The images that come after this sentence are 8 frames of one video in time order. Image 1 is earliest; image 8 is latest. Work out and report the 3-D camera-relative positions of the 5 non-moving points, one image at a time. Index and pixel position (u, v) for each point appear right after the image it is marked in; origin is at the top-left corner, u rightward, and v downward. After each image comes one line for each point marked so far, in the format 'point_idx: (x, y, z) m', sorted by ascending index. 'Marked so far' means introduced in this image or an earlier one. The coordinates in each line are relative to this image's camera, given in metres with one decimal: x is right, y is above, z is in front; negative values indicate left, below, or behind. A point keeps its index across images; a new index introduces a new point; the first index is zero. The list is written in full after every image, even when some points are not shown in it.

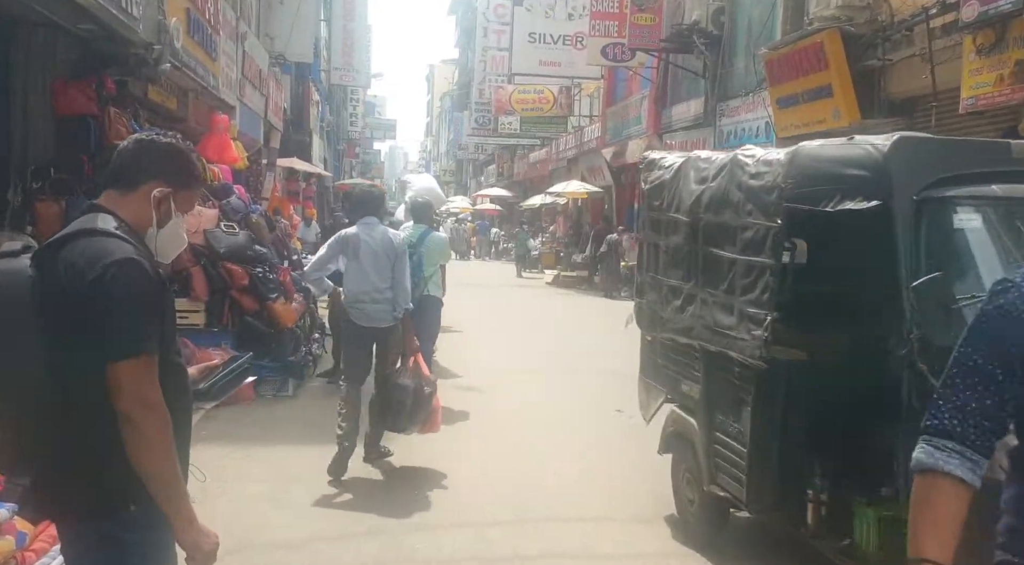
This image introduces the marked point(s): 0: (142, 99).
0: (-3.8, +1.9, +10.0) m
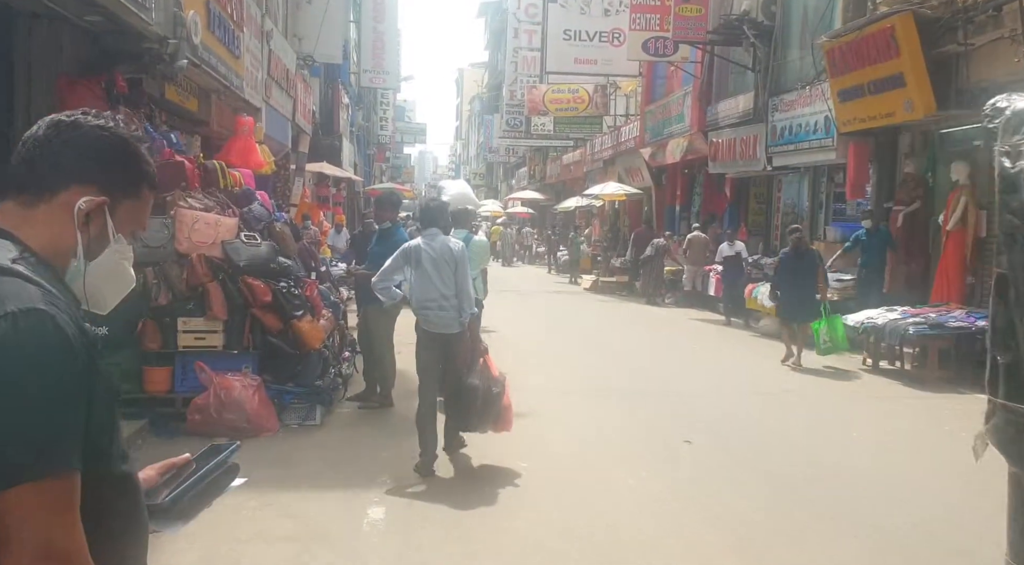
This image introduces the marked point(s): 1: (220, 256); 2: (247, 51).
0: (-3.4, +1.7, +9.2) m
1: (-2.1, +0.2, +7.0) m
2: (-3.2, +2.8, +11.9) m
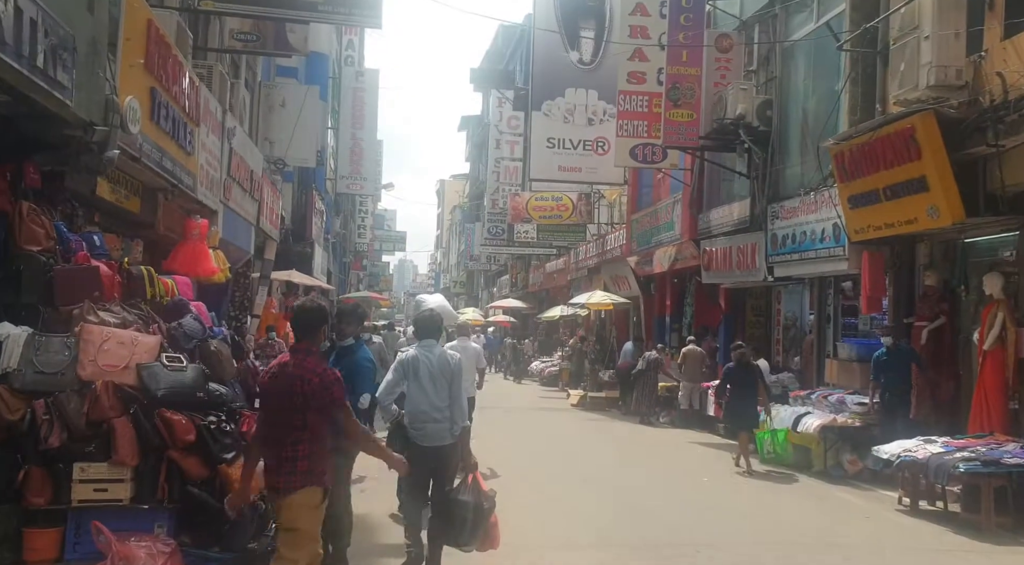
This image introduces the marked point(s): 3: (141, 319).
0: (-3.5, +0.7, +8.0) m
1: (-2.2, -0.6, +5.6) m
2: (-3.4, +1.5, +10.7) m
3: (-2.4, -0.2, +6.3) m
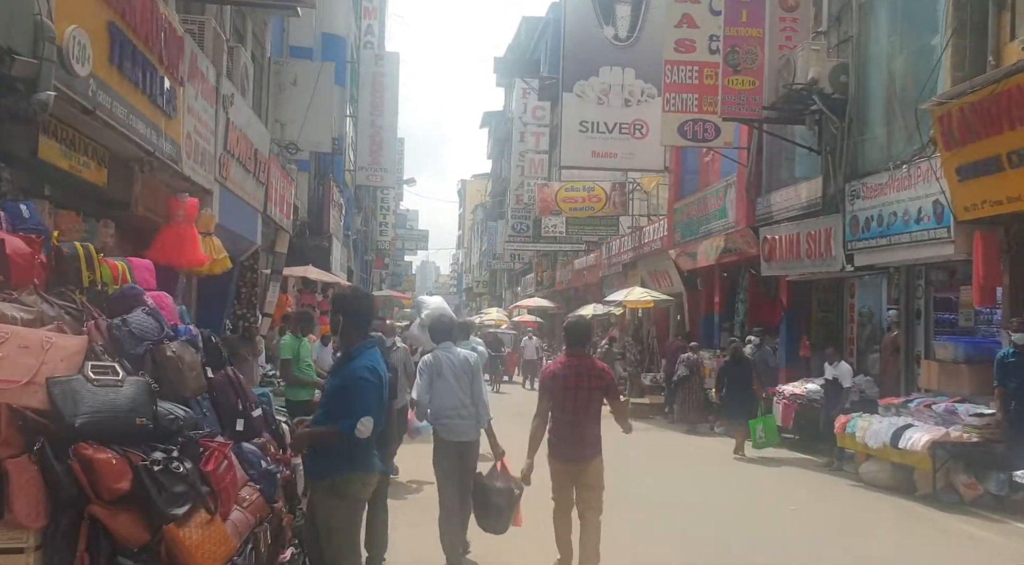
0: (-3.1, +0.8, +6.3) m
1: (-1.9, -0.5, +3.9) m
2: (-3.0, +1.6, +9.0) m
3: (-2.1, -0.2, +4.5) m
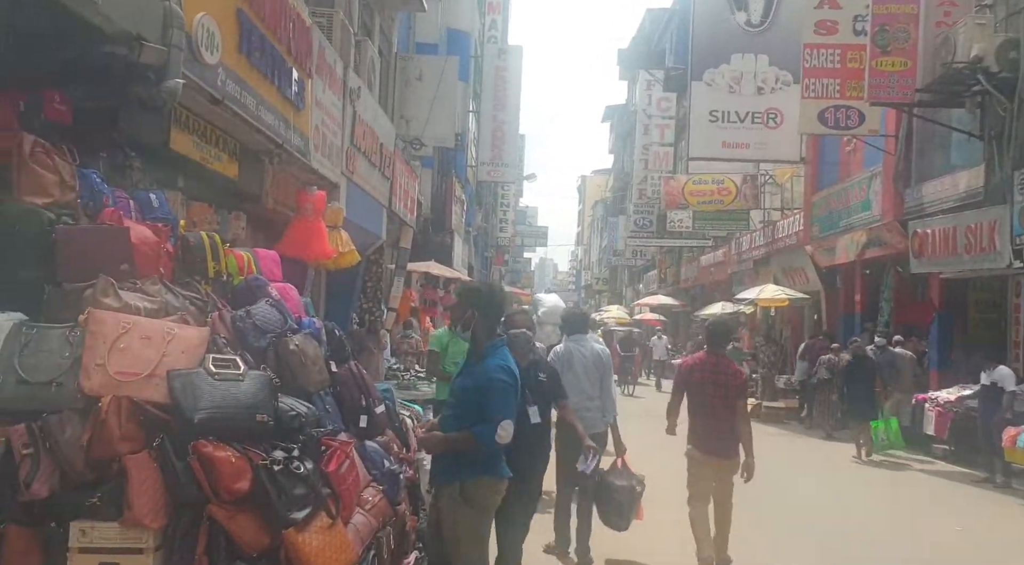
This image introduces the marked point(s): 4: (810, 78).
0: (-2.3, +0.8, +6.2) m
1: (-1.3, -0.5, +3.7) m
2: (-1.8, +1.6, +8.9) m
3: (-1.5, -0.1, +4.4) m
4: (+4.5, +3.1, +14.7) m
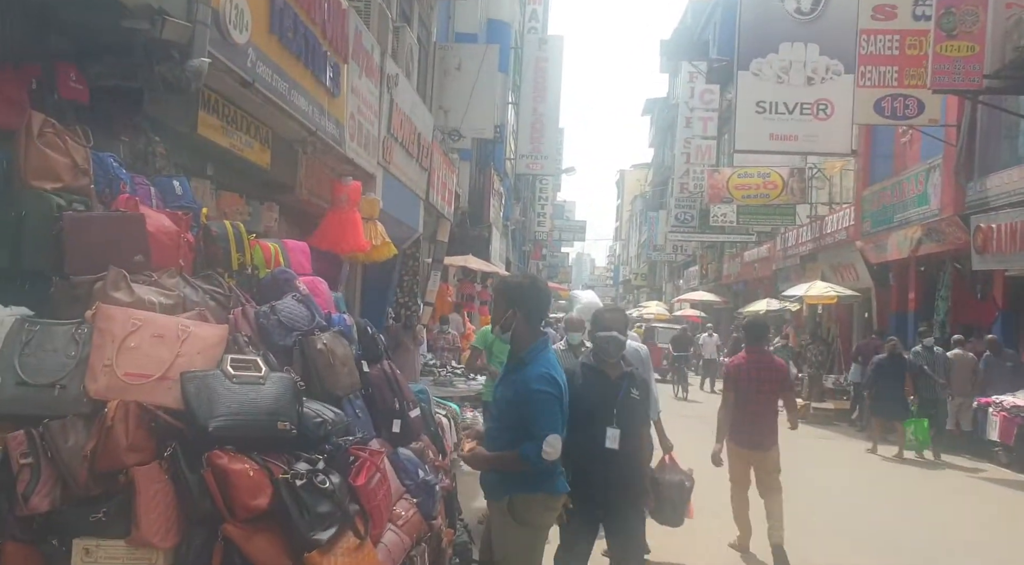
0: (-2.0, +0.9, +5.9) m
1: (-1.2, -0.4, +3.3) m
2: (-1.4, +1.7, +8.6) m
3: (-1.3, -0.1, +4.1) m
4: (+5.1, +3.1, +14.1) m
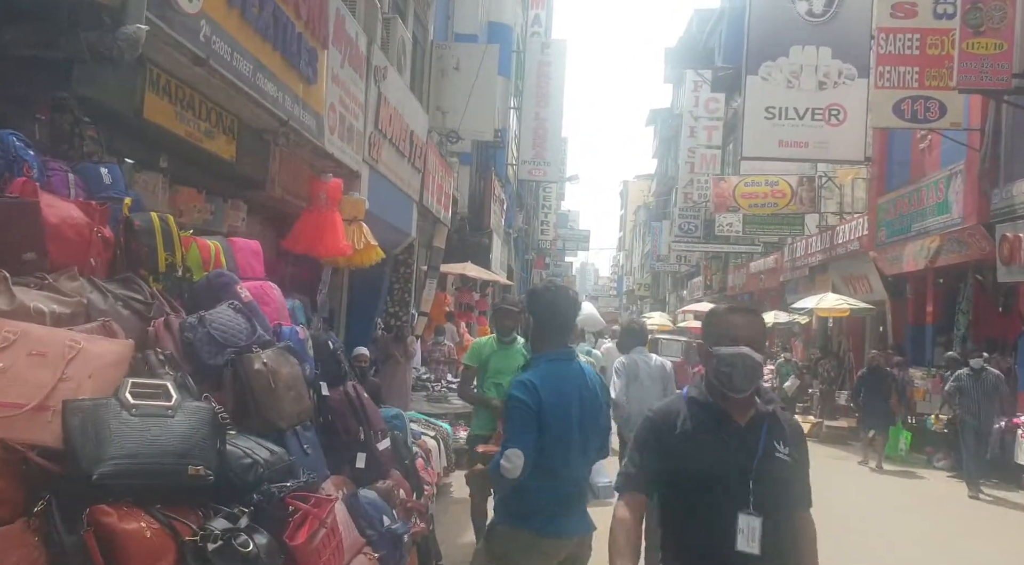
0: (-2.1, +0.9, +5.2) m
1: (-1.2, -0.4, +2.6) m
2: (-1.4, +1.6, +7.8) m
3: (-1.3, -0.1, +3.3) m
4: (+5.1, +3.0, +13.3) m
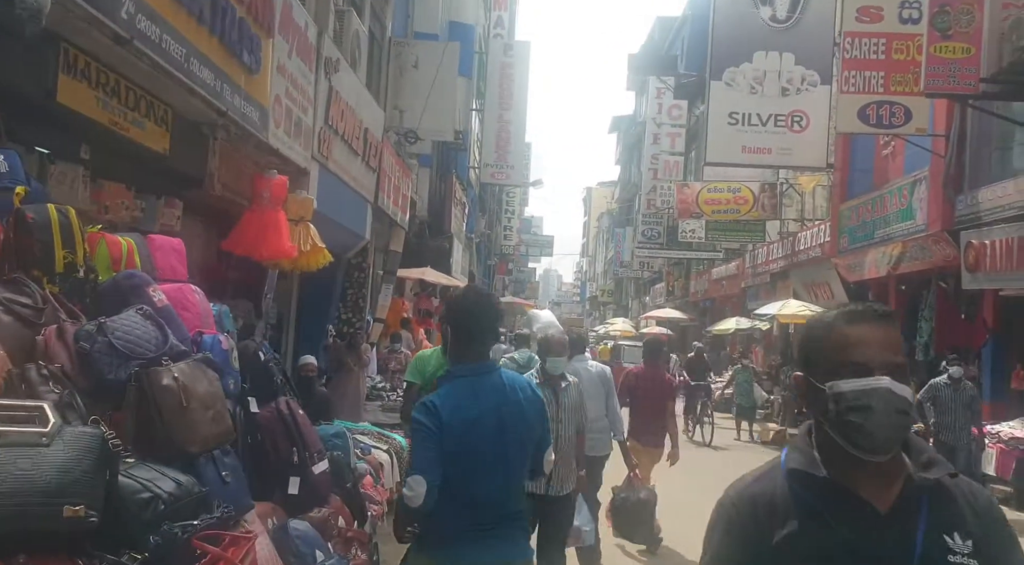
0: (-2.3, +0.9, +4.7) m
1: (-1.3, -0.4, +2.1) m
2: (-1.8, +1.6, +7.4) m
3: (-1.5, -0.1, +2.8) m
4: (+4.6, +2.9, +13.1) m
